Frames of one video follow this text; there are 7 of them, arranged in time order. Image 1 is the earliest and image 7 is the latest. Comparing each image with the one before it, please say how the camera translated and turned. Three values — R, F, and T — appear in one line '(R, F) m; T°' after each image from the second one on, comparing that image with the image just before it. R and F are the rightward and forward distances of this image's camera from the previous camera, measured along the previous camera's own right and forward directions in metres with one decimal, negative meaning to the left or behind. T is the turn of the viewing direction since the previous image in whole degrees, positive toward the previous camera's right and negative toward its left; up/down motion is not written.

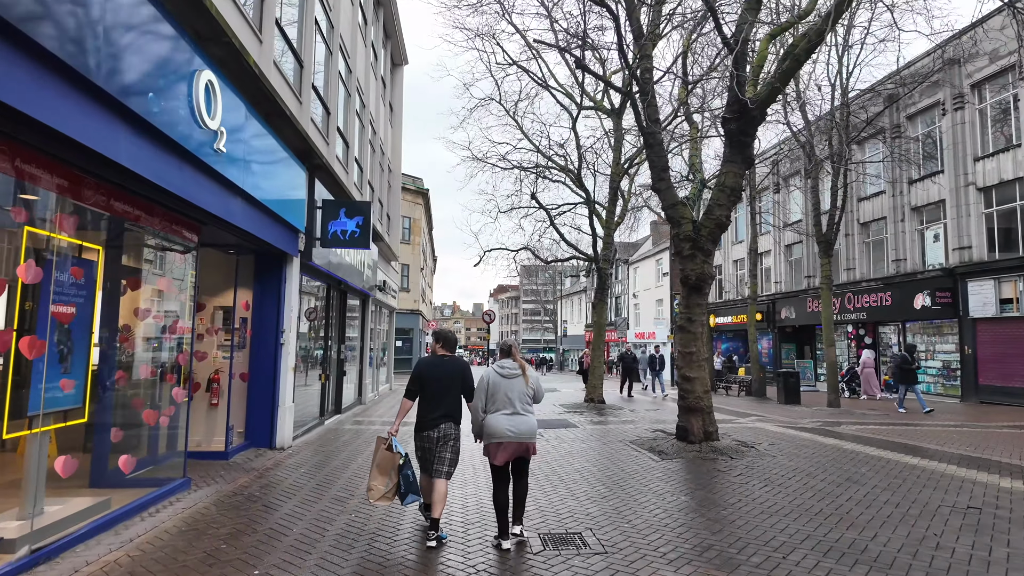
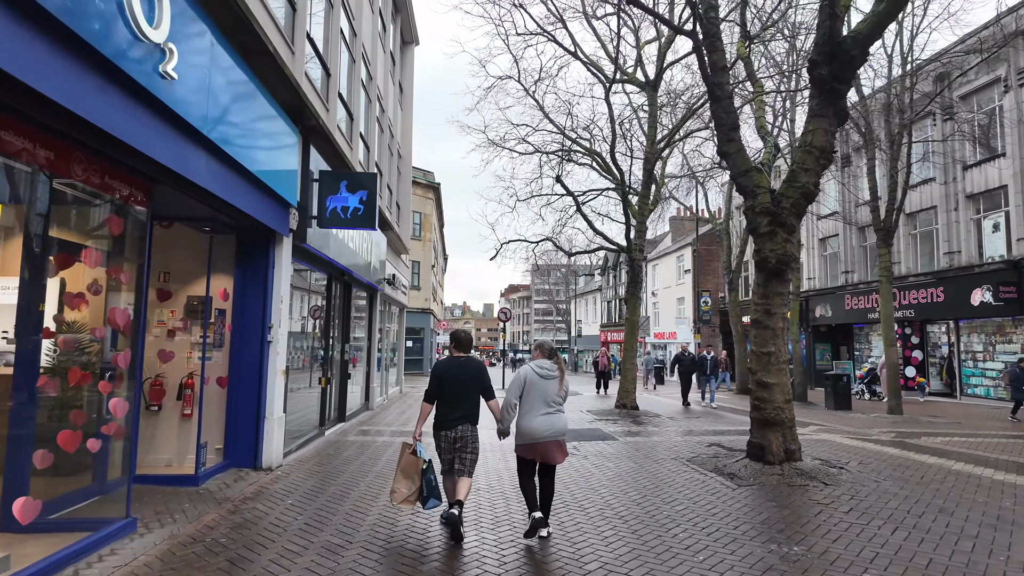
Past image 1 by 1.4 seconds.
(-0.3, +1.5) m; -1°
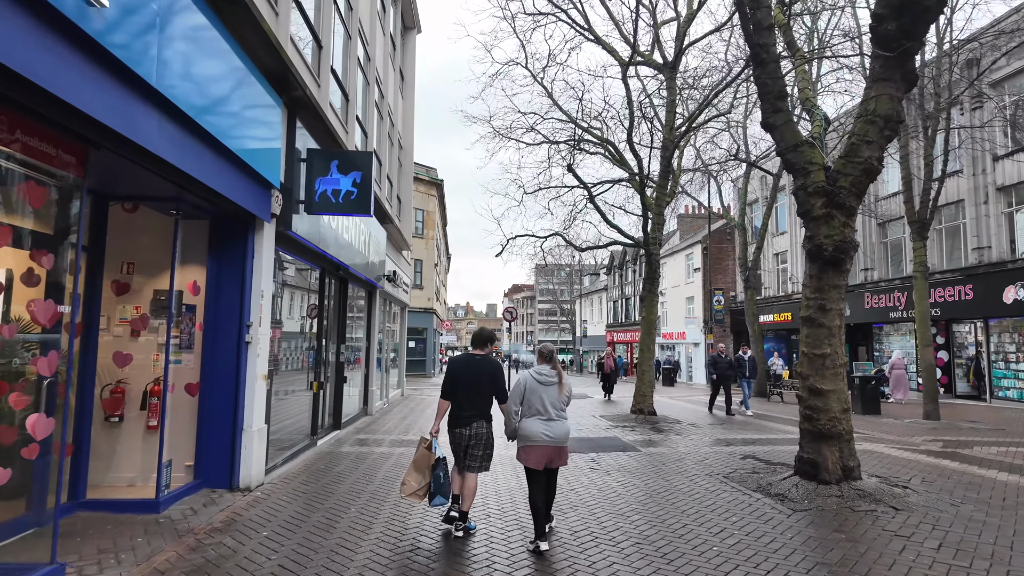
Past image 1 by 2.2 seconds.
(-0.1, +0.9) m; 0°
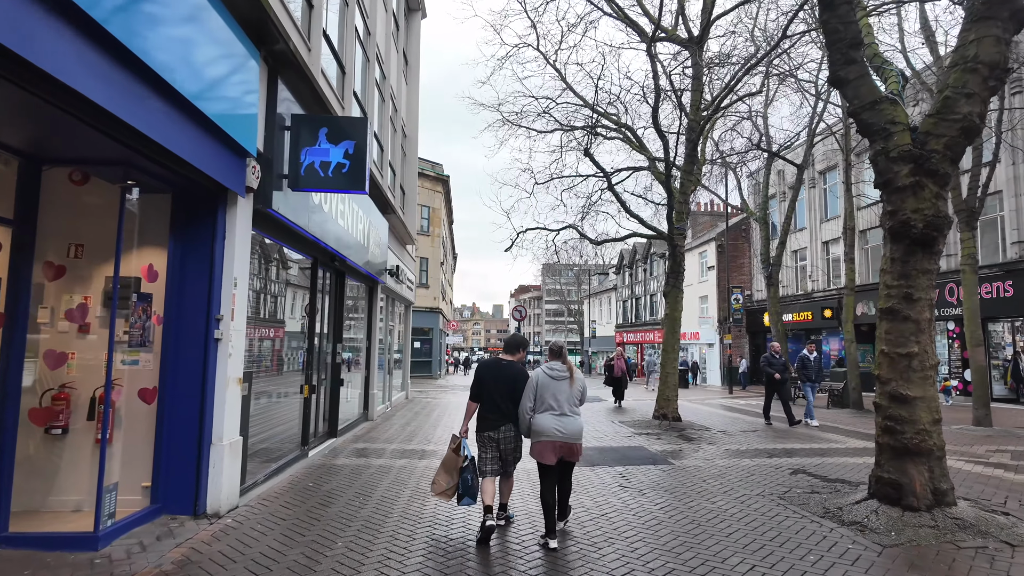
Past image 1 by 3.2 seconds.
(-0.1, +1.0) m; -1°
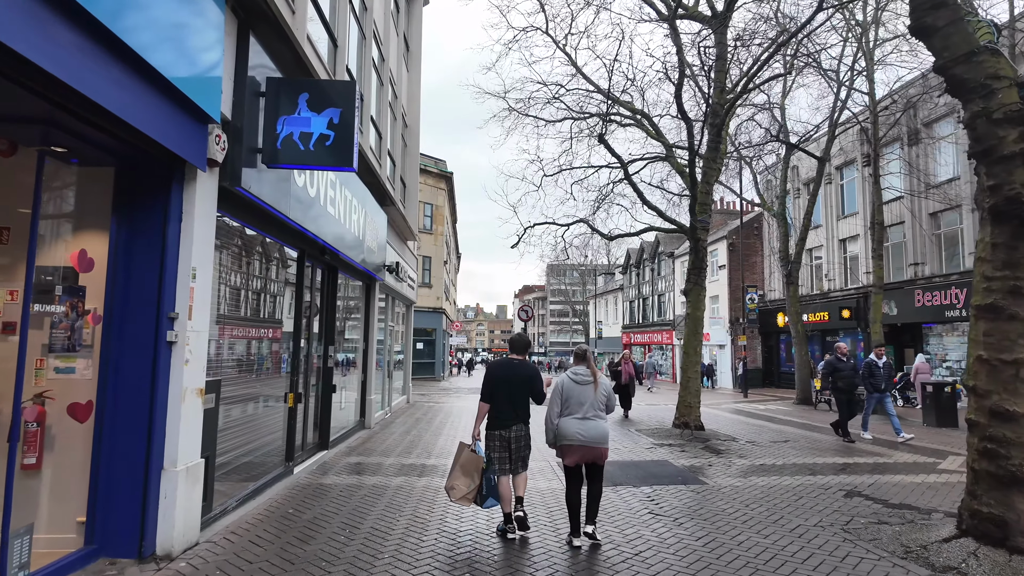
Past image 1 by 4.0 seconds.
(-0.1, +0.9) m; 0°
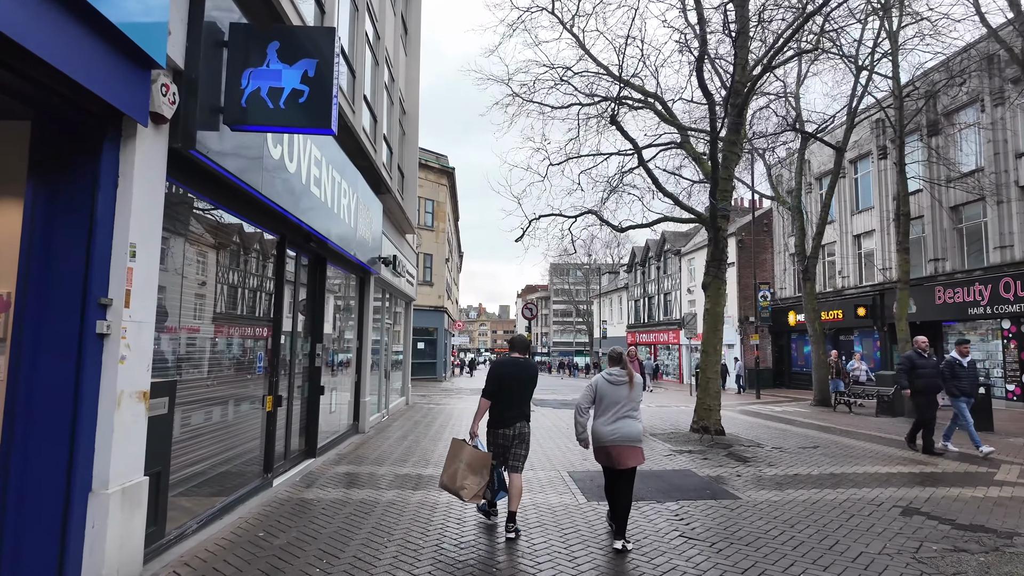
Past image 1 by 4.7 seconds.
(0.0, +0.8) m; 0°
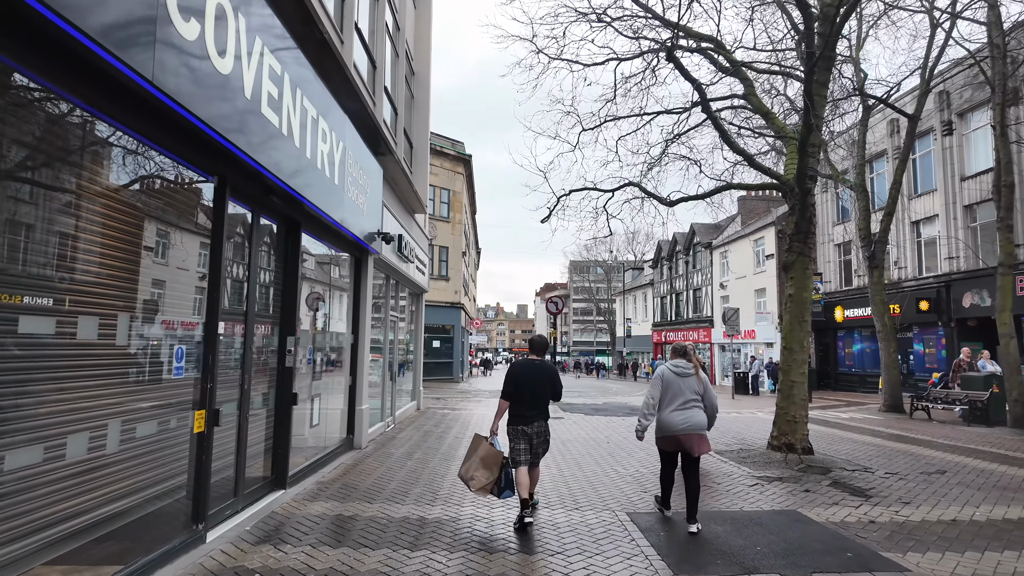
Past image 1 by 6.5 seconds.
(-0.2, +2.0) m; -2°
